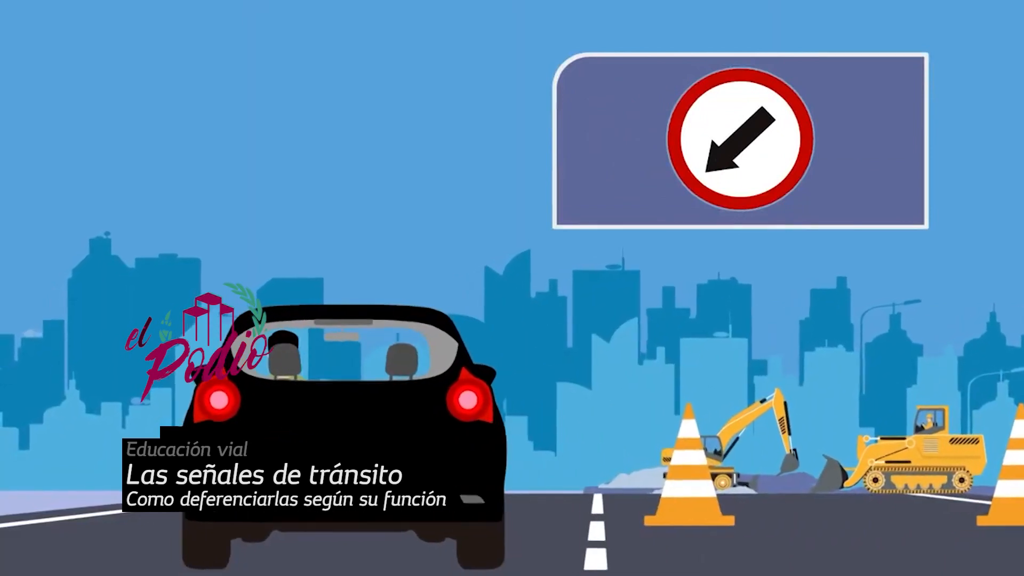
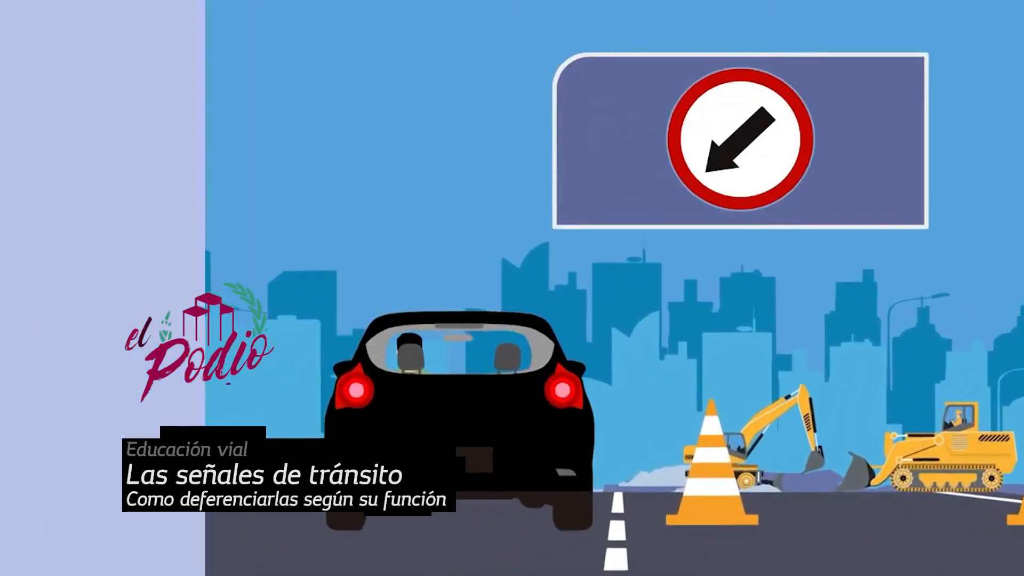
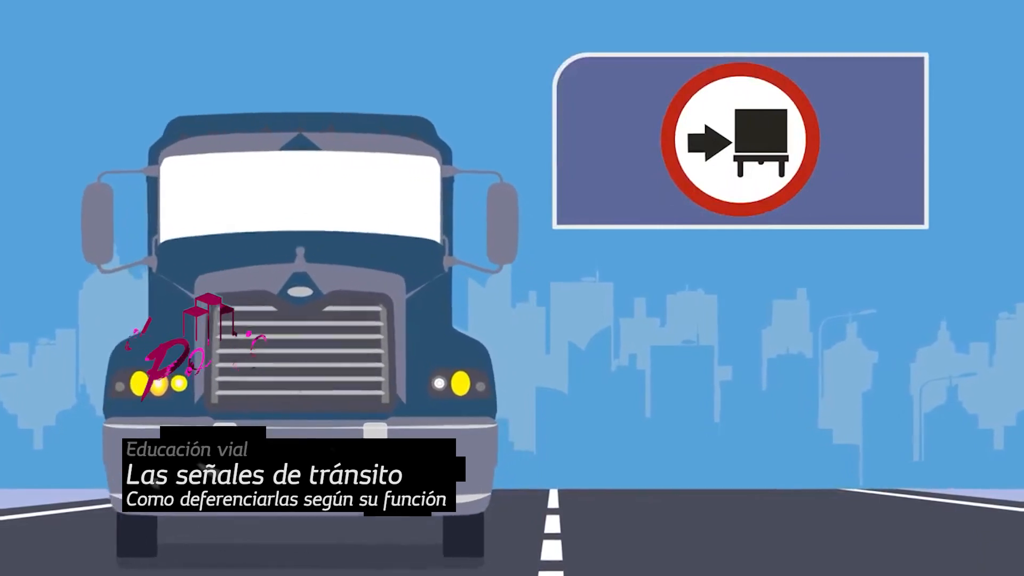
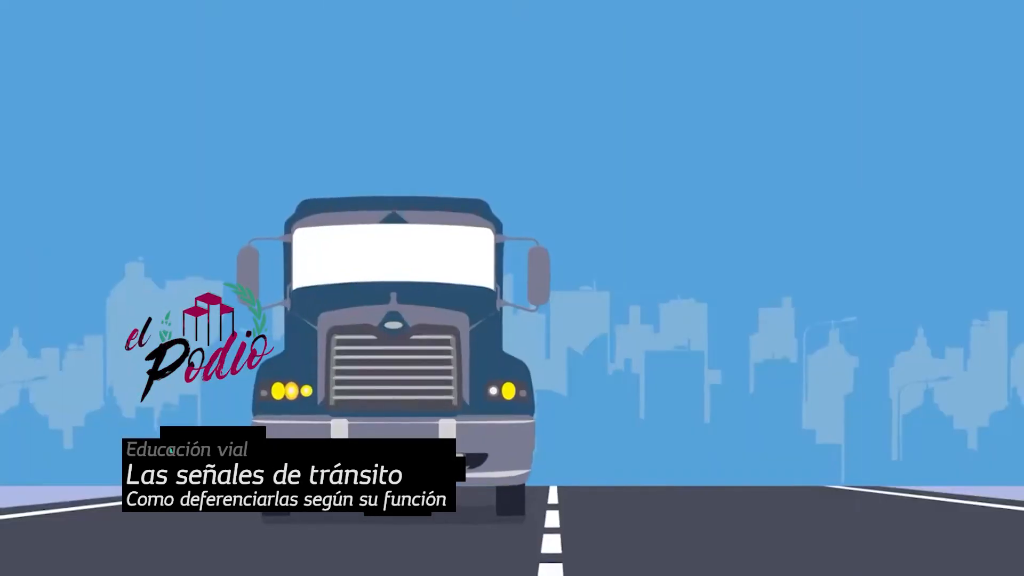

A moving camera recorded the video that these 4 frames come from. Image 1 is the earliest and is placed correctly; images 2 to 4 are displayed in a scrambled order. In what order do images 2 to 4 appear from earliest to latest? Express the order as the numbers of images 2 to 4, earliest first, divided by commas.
2, 4, 3
